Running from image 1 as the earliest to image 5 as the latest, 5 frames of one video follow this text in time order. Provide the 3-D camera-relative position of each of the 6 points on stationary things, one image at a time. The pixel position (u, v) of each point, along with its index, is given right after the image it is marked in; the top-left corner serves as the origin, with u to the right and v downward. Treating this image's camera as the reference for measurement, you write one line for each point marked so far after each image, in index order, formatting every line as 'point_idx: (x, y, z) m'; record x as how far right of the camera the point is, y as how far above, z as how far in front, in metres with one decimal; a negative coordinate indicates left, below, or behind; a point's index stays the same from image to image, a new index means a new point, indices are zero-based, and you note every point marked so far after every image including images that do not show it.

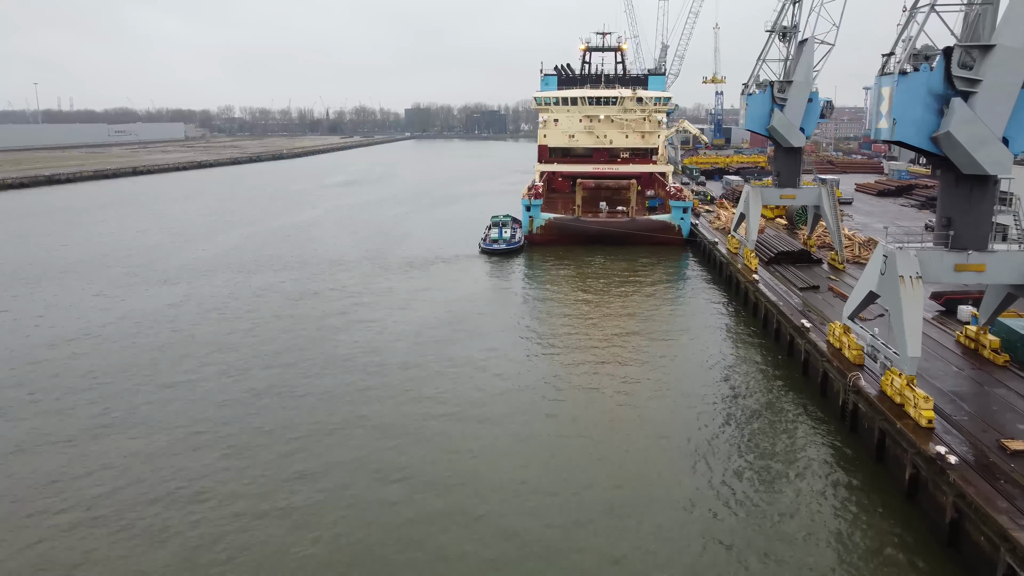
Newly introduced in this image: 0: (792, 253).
0: (+7.1, +0.9, +17.1) m
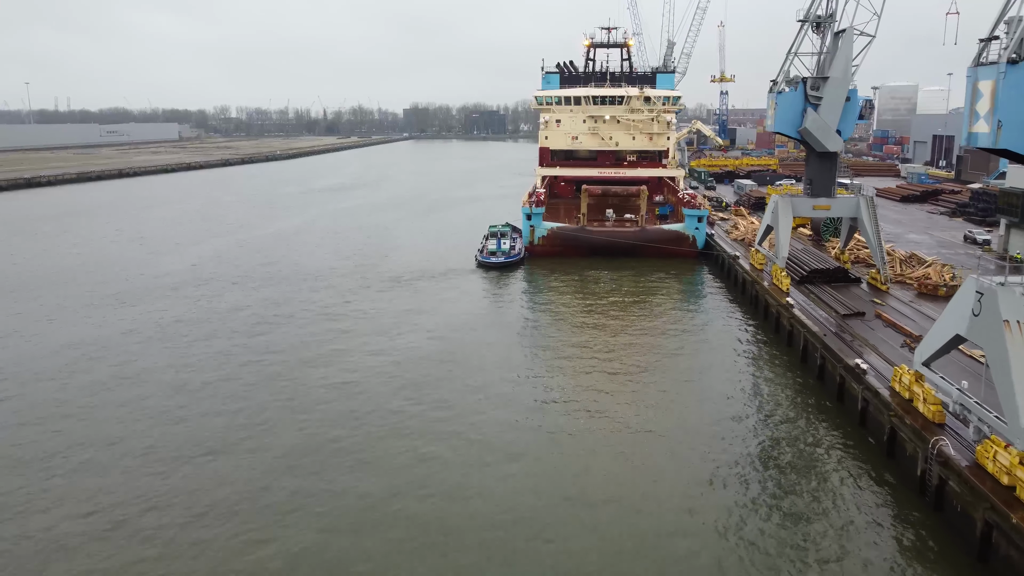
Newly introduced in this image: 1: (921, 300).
0: (+7.1, +0.4, +15.1) m
1: (+8.5, -0.2, +13.9) m
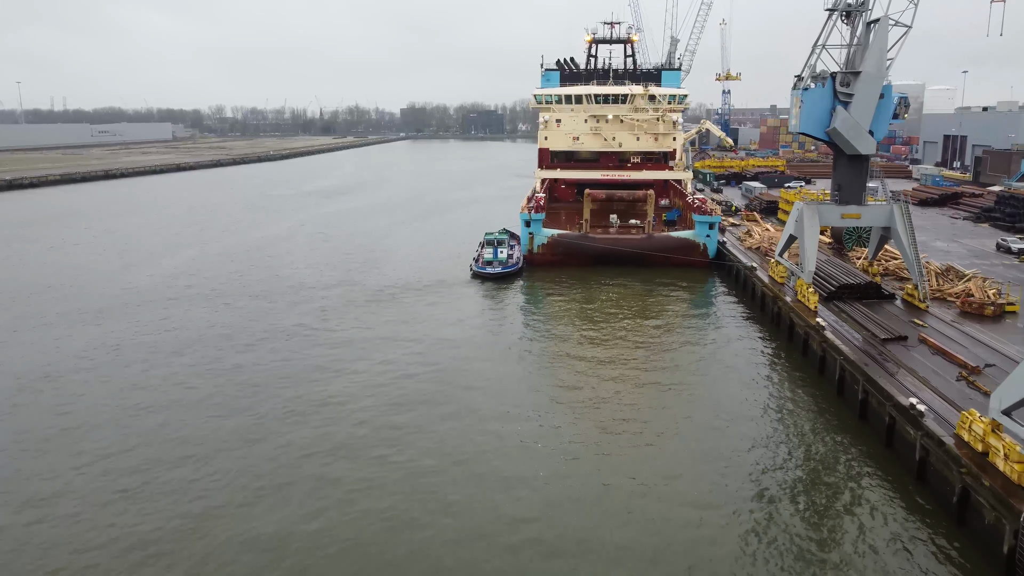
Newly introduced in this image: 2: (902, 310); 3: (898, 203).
0: (+7.1, 0.0, +13.7) m
1: (+8.4, -0.6, +12.4) m
2: (+7.6, -0.4, +13.1) m
3: (+7.9, +1.7, +13.7) m
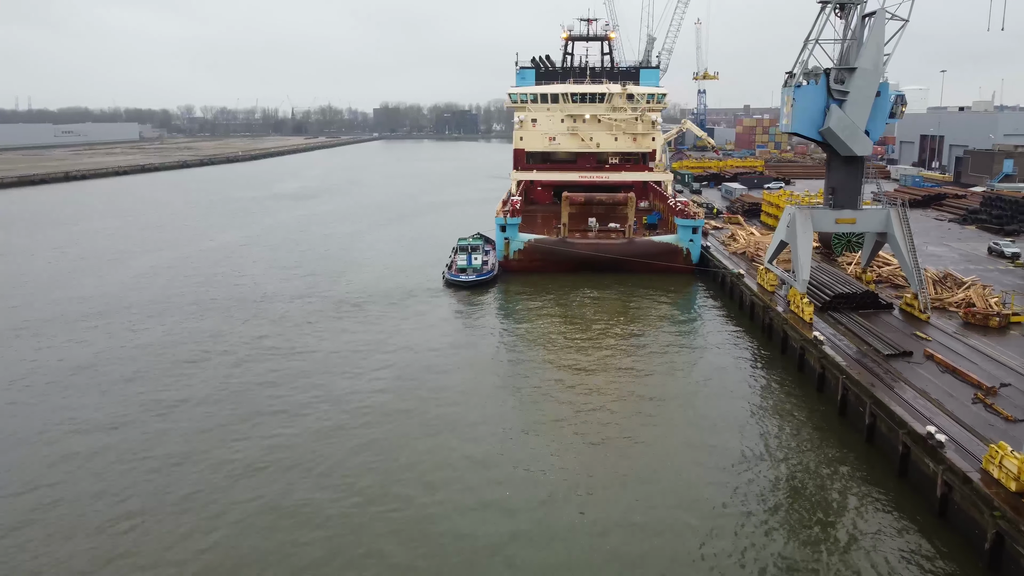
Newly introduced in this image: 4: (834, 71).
0: (+6.6, -0.1, +12.9) m
1: (+8.0, -0.8, +11.7) m
2: (+7.2, -0.6, +12.3) m
3: (+7.4, +1.6, +12.9) m
4: (+6.0, +4.1, +12.5) m
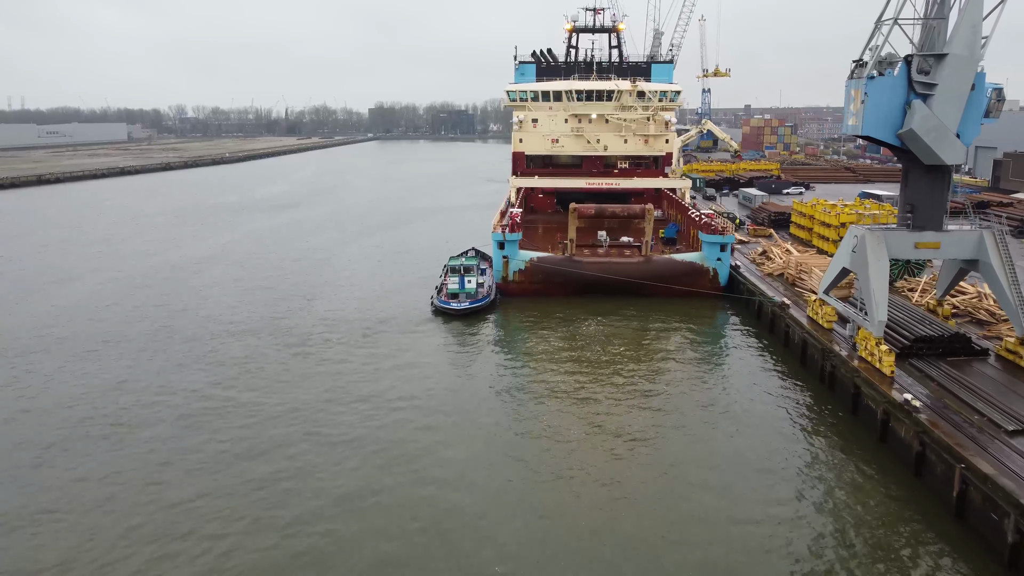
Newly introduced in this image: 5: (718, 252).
0: (+6.6, -0.8, +10.3) m
1: (+8.0, -1.4, +9.1) m
2: (+7.2, -1.3, +9.8) m
3: (+7.4, +0.9, +10.4) m
4: (+6.1, +3.4, +10.0) m
5: (+5.0, +0.9, +16.4) m
